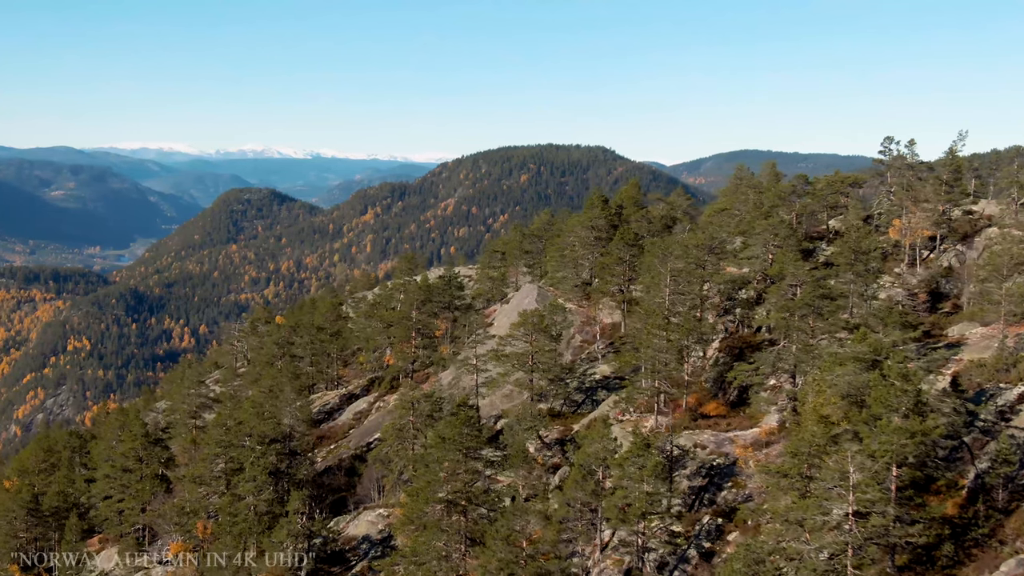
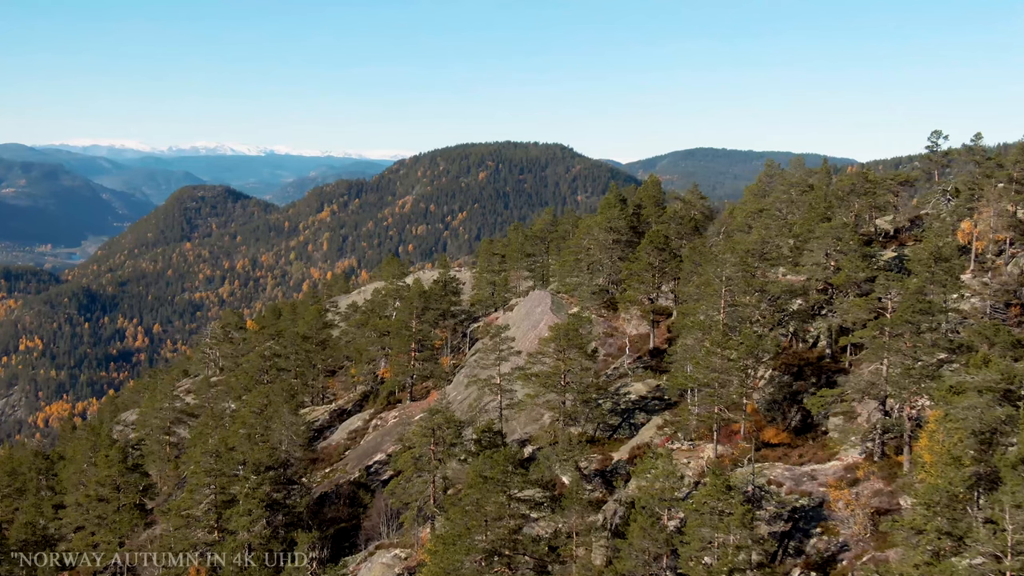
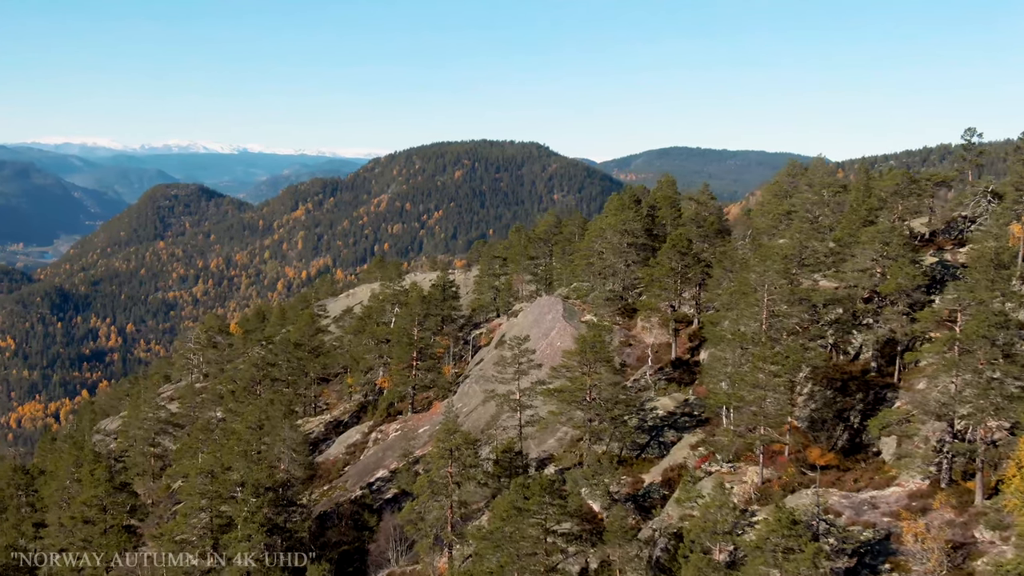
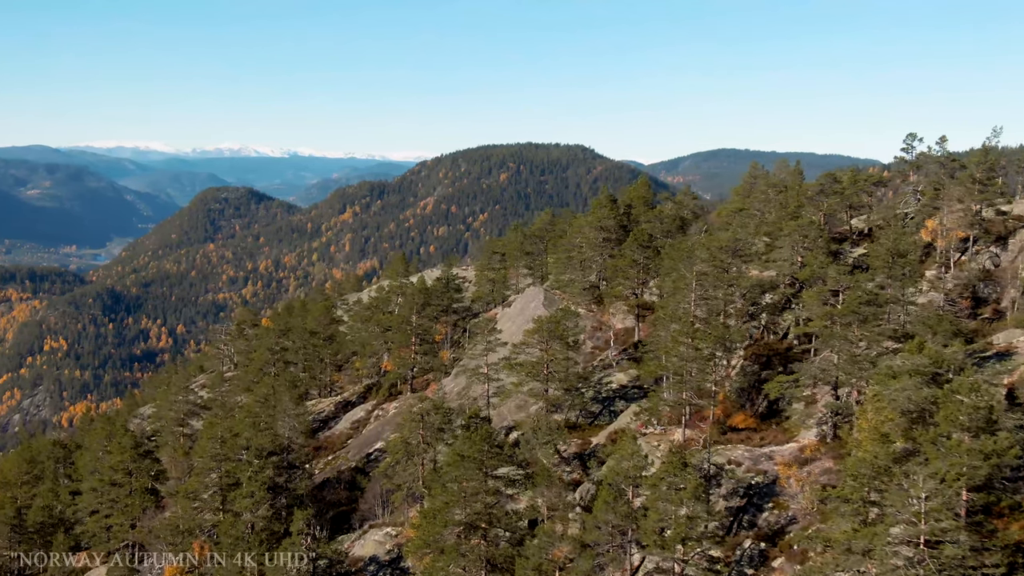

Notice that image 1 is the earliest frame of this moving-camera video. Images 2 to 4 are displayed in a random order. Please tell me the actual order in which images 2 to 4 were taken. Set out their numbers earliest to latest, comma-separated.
4, 2, 3
